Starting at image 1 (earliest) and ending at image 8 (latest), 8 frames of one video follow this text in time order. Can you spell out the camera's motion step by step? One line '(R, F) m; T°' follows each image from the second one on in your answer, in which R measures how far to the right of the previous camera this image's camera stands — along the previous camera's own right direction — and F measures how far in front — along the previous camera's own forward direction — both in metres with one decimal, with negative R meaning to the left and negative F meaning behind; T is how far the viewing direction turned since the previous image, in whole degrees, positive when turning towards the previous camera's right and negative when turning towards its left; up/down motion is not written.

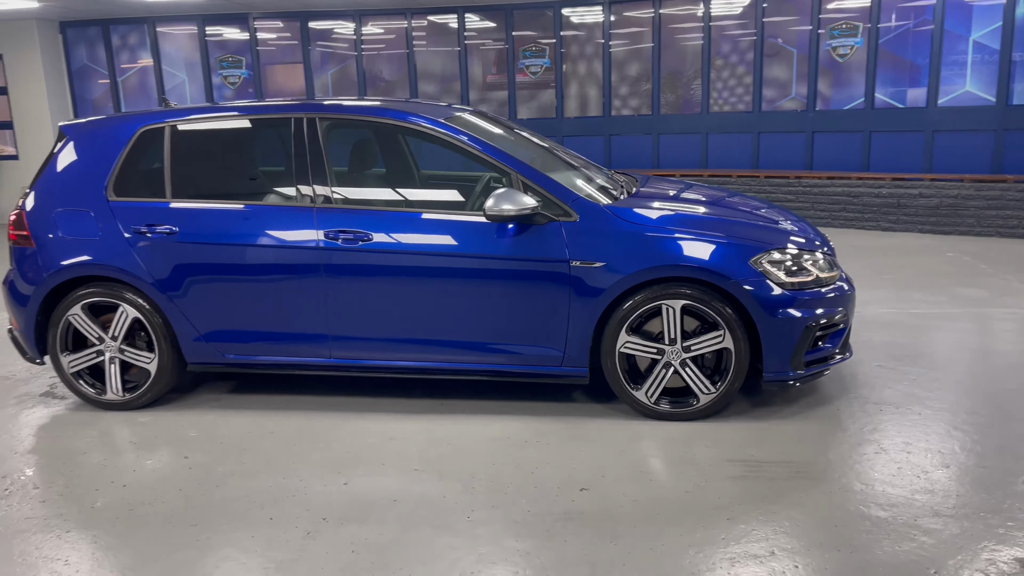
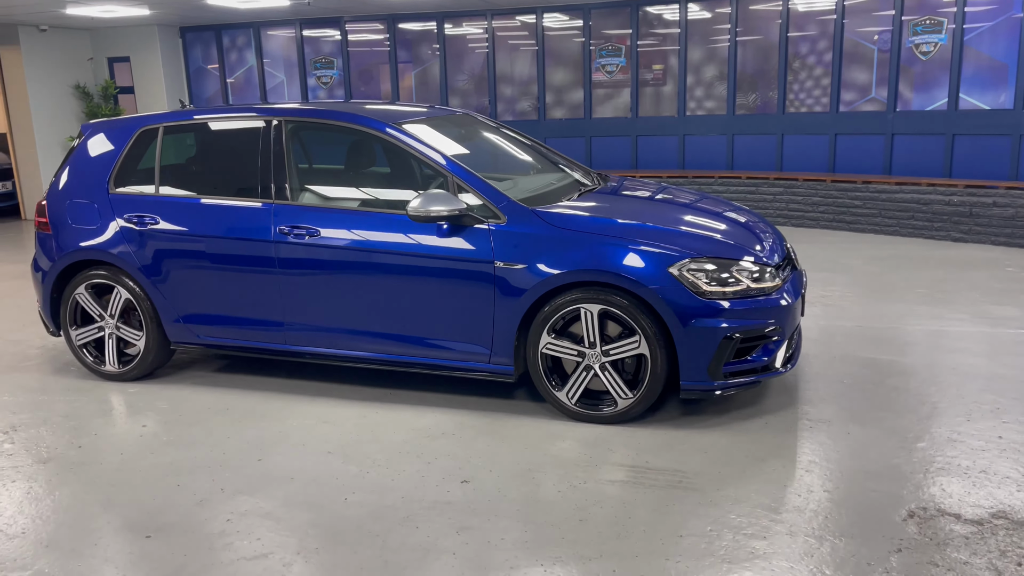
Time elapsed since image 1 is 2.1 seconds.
(+1.0, -0.1) m; -10°
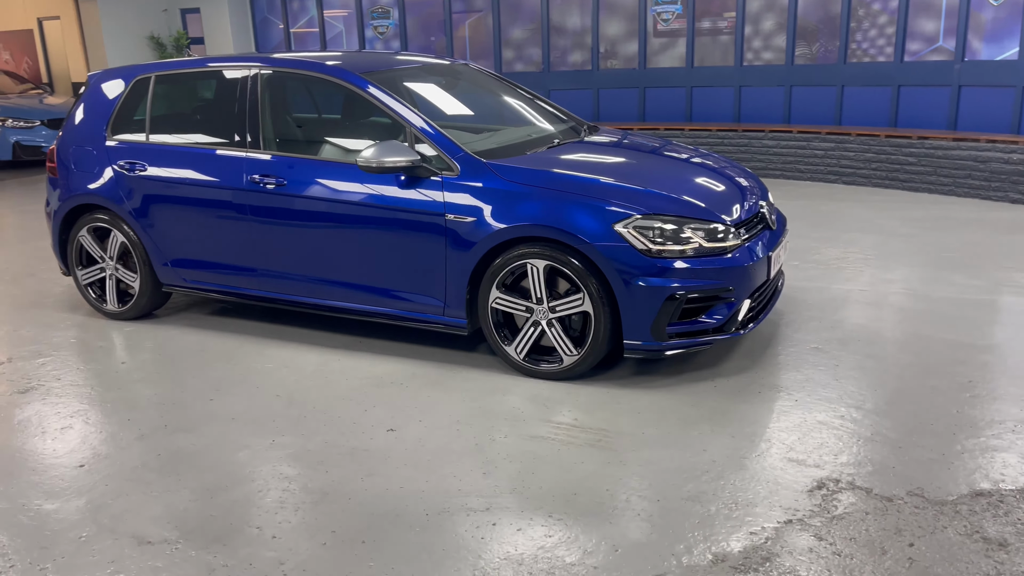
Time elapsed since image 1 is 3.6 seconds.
(+0.7, +0.1) m; -6°
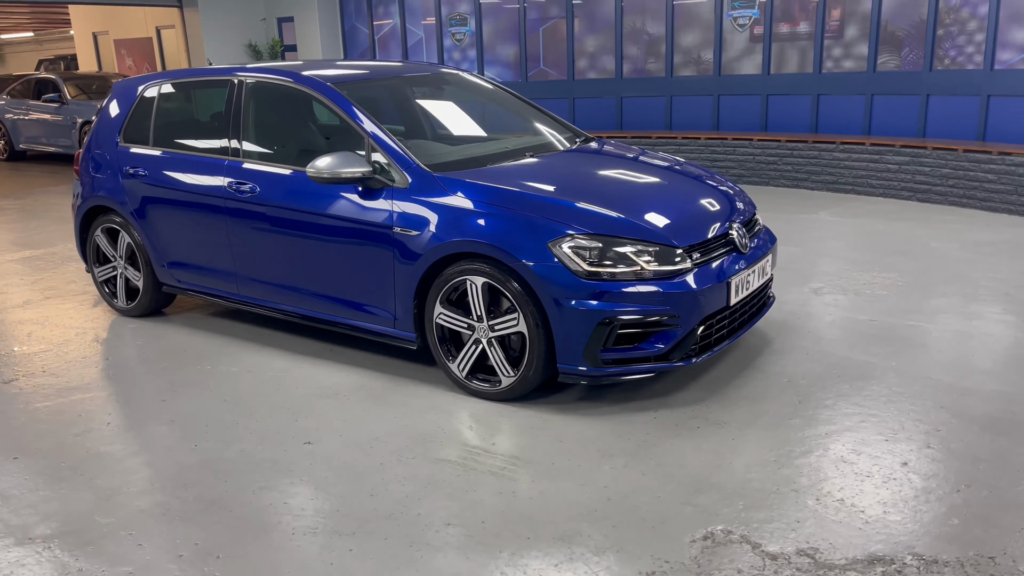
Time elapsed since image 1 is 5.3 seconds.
(+0.8, +0.1) m; -8°
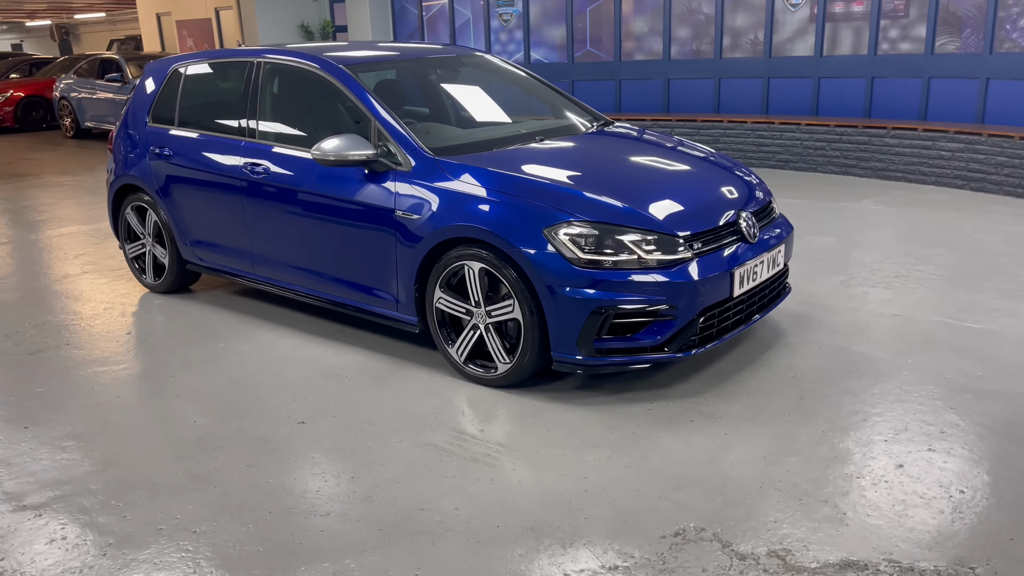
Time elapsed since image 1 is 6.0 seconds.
(+0.3, 0.0) m; -4°
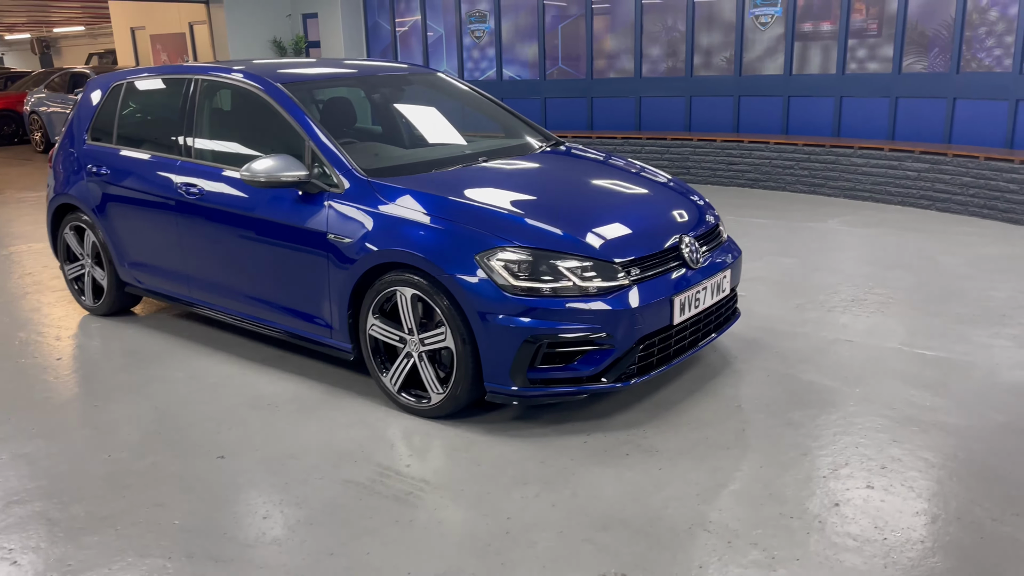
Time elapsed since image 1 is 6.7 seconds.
(+0.2, +0.1) m; +1°
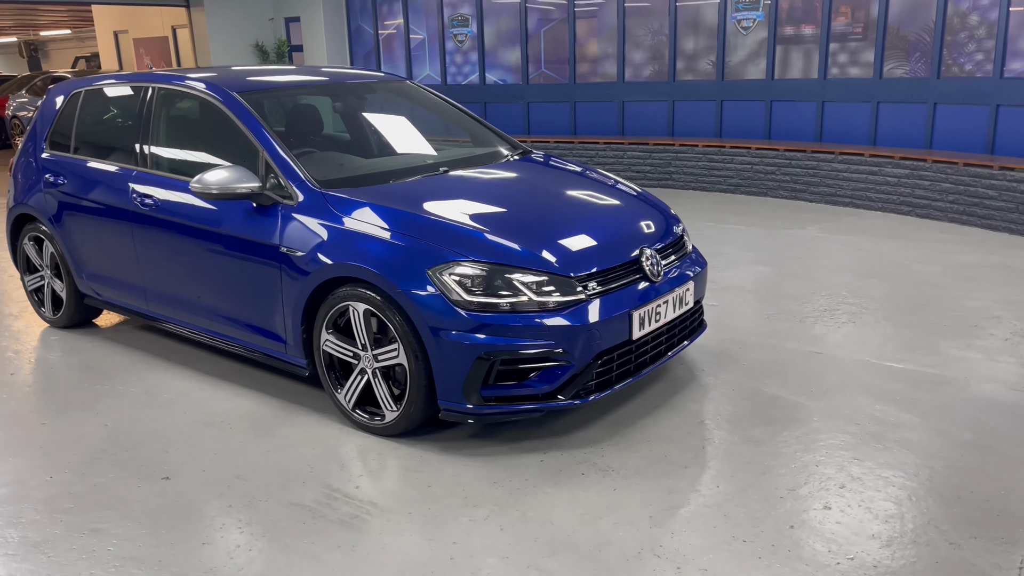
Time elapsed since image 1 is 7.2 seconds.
(+0.2, +0.1) m; 0°
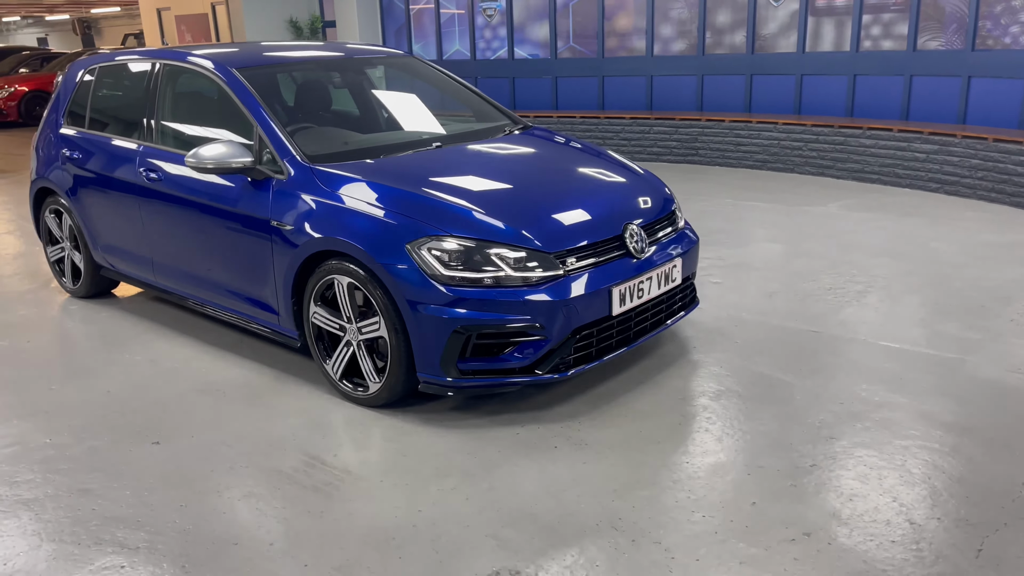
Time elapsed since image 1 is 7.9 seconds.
(+0.3, 0.0) m; -3°
